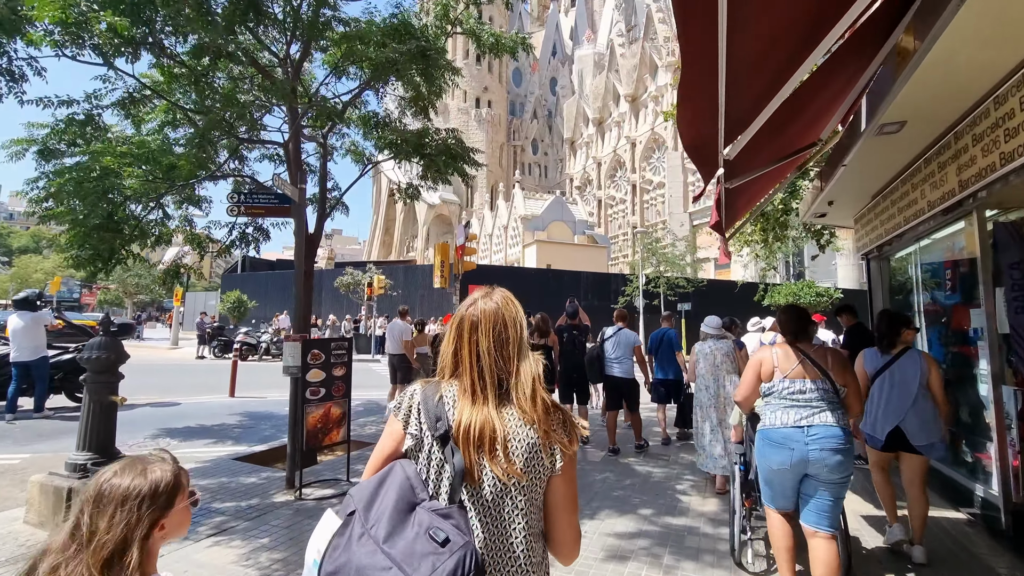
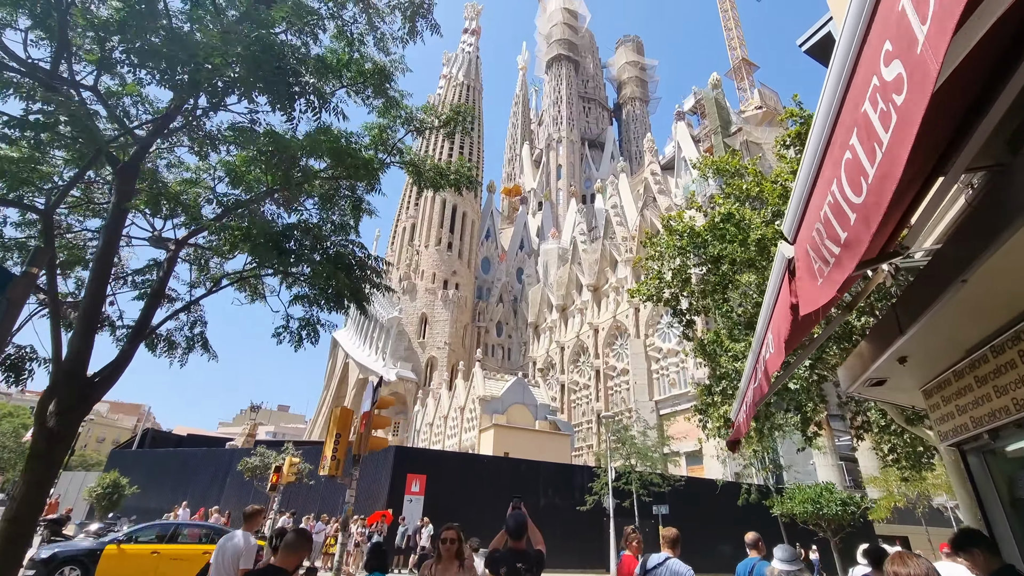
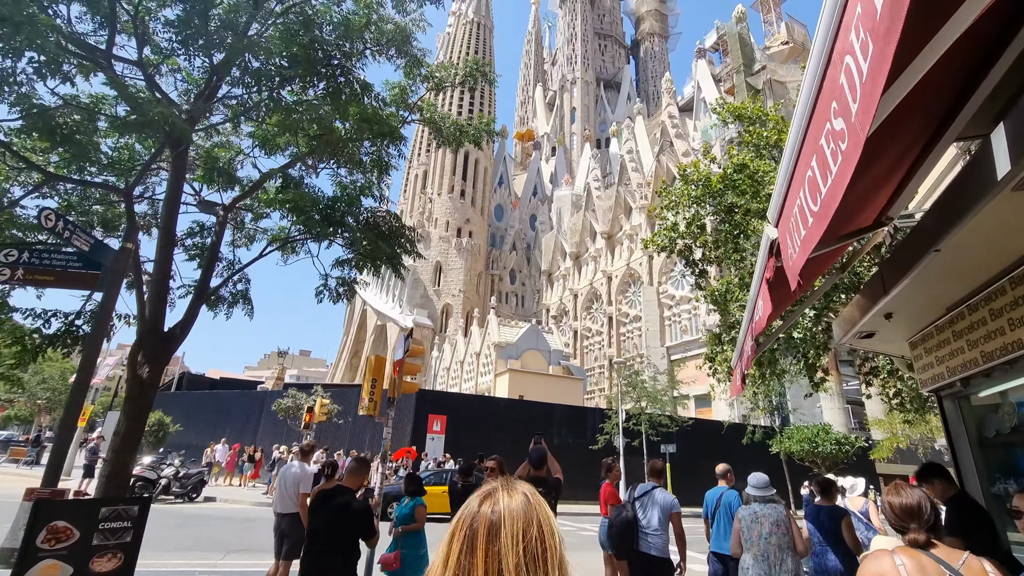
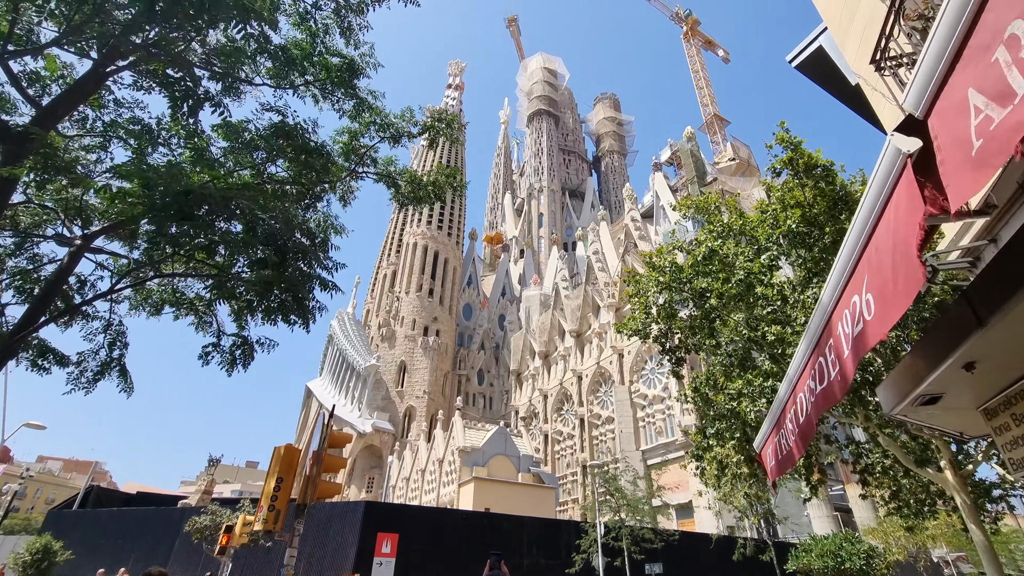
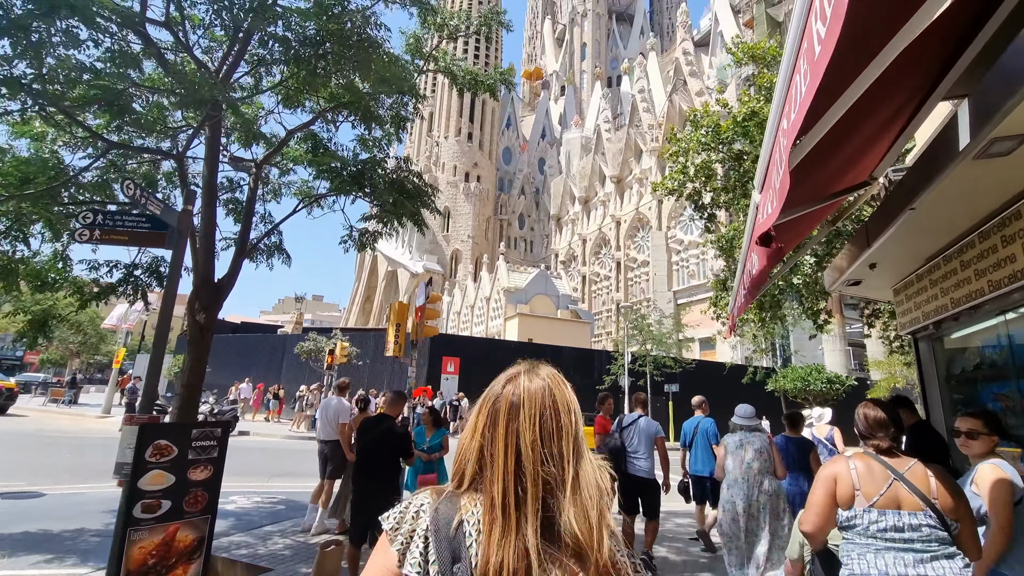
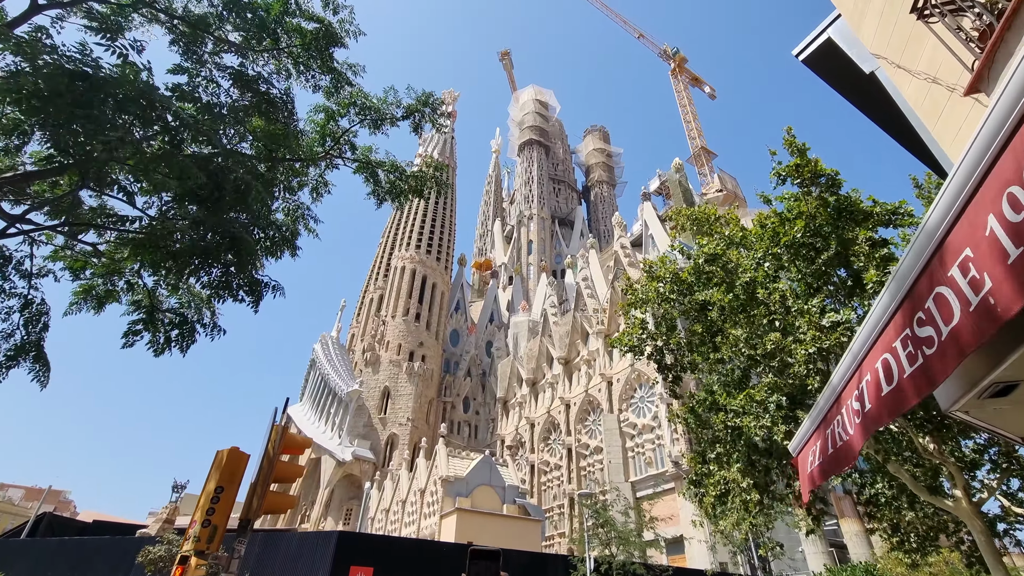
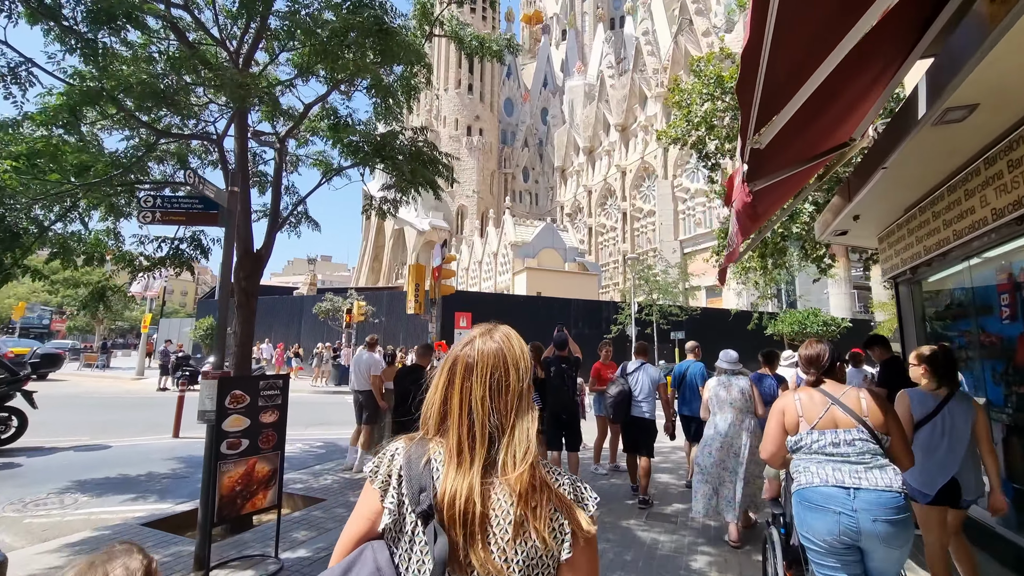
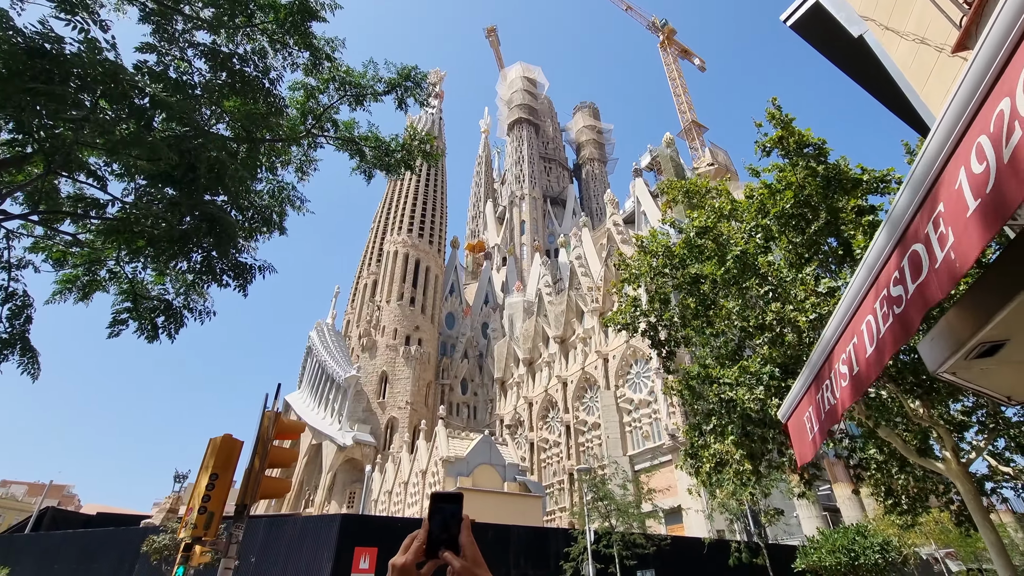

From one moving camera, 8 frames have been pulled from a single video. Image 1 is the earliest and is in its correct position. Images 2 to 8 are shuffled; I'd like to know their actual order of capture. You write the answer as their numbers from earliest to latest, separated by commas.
7, 5, 3, 2, 4, 6, 8
